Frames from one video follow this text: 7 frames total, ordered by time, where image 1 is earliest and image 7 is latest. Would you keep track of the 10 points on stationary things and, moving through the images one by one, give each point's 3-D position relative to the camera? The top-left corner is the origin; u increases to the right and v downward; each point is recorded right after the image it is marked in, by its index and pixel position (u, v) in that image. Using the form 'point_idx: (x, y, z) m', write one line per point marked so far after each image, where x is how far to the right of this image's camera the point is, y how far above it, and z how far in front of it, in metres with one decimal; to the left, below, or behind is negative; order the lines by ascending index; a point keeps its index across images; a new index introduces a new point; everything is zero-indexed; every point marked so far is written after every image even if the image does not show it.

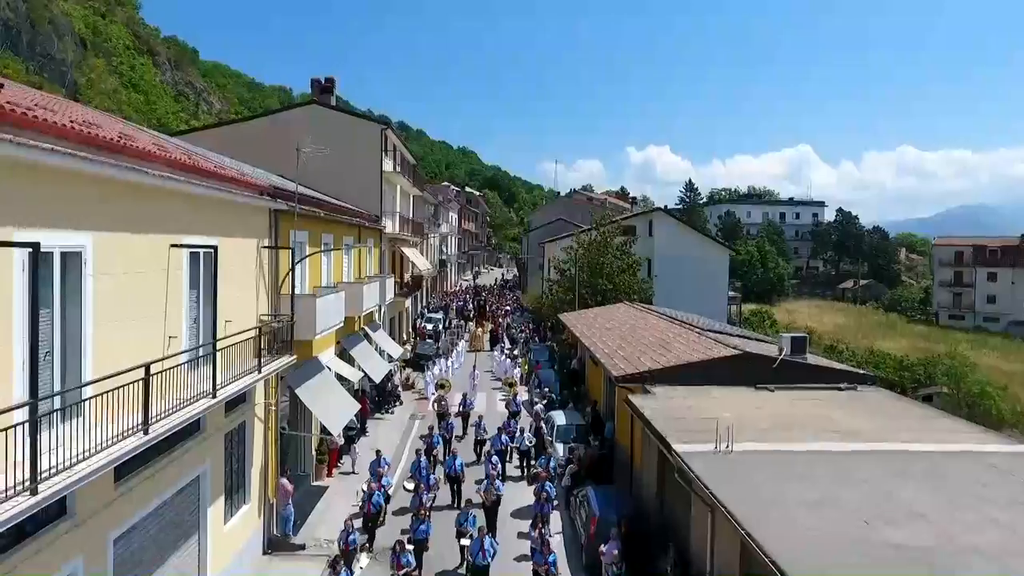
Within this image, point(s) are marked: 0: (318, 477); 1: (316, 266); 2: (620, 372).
0: (-5.9, -5.8, +18.2) m
1: (-6.0, +0.7, +18.0) m
2: (+3.1, -2.4, +17.1) m
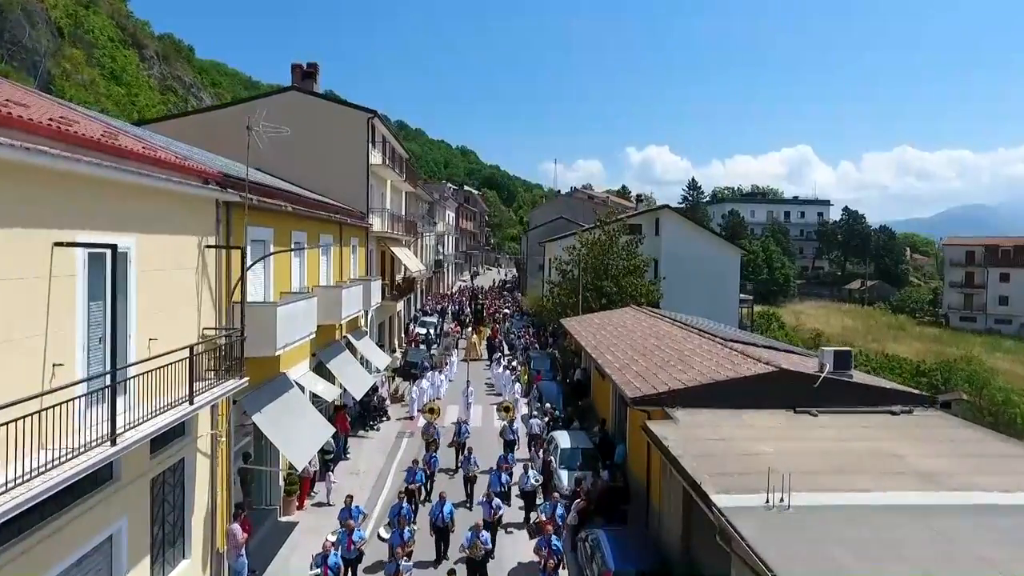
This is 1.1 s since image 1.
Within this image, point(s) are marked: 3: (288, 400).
0: (-6.0, -6.0, +15.9) m
1: (-6.1, +0.6, +15.7) m
2: (+3.0, -2.6, +14.7) m
3: (-5.7, -2.8, +14.8) m
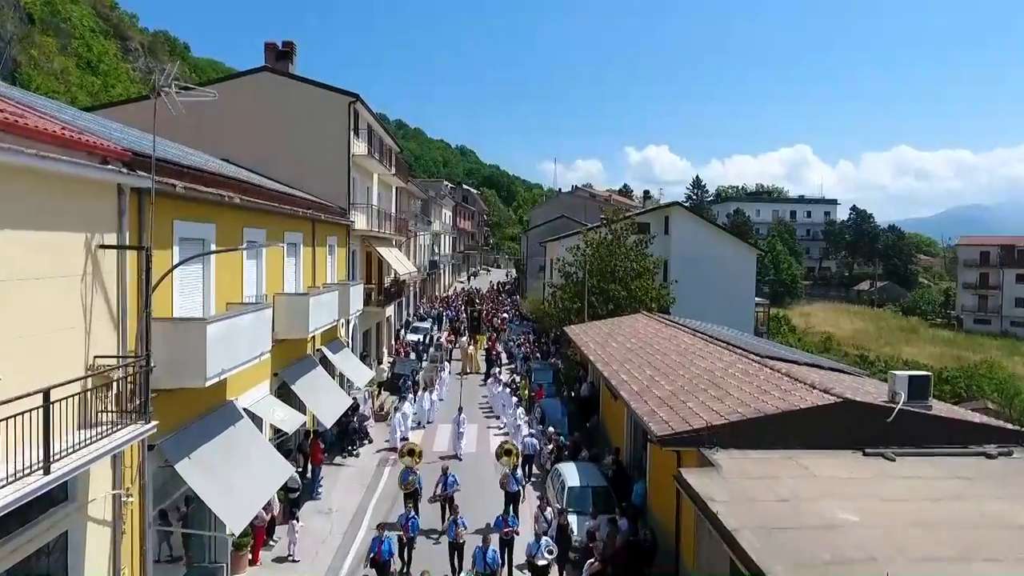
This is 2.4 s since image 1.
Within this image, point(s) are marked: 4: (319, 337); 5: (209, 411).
0: (-6.1, -6.2, +13.0) m
1: (-6.2, +0.4, +12.8) m
2: (+3.0, -2.8, +11.9) m
3: (-5.7, -3.0, +11.9) m
4: (-6.4, -1.6, +19.7) m
5: (-6.2, -2.5, +12.2) m
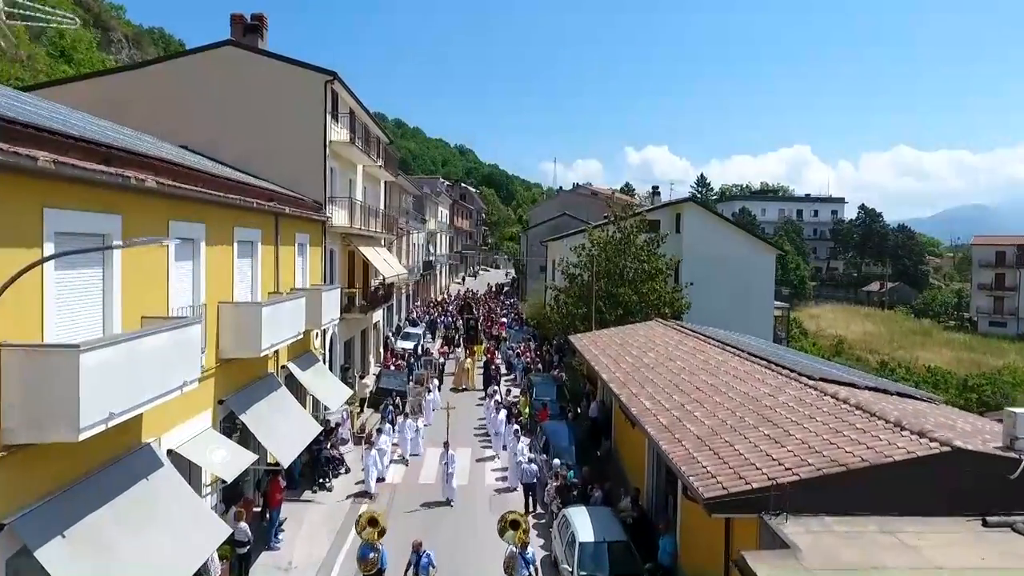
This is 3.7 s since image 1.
0: (-6.1, -6.3, +10.1) m
1: (-6.2, +0.2, +9.9) m
2: (+3.0, -3.0, +9.0) m
3: (-5.8, -3.2, +9.0) m
4: (-6.4, -1.8, +16.8) m
5: (-6.2, -2.7, +9.3) m
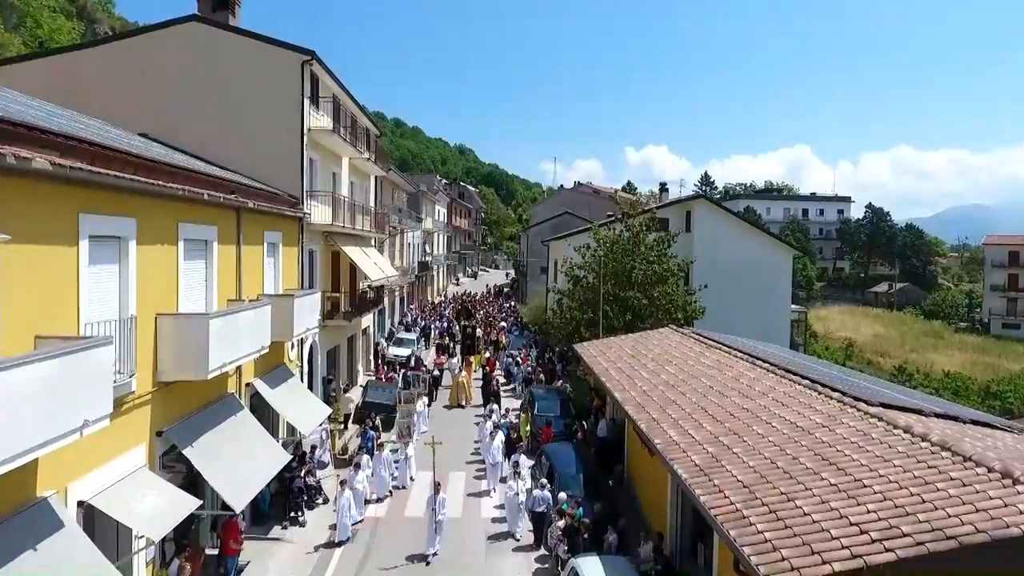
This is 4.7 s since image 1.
0: (-6.1, -6.5, +7.9) m
1: (-6.2, 0.0, +7.7) m
2: (+2.9, -3.1, +6.8) m
3: (-5.8, -3.3, +6.8) m
4: (-6.5, -2.0, +14.6) m
5: (-6.2, -2.8, +7.1) m
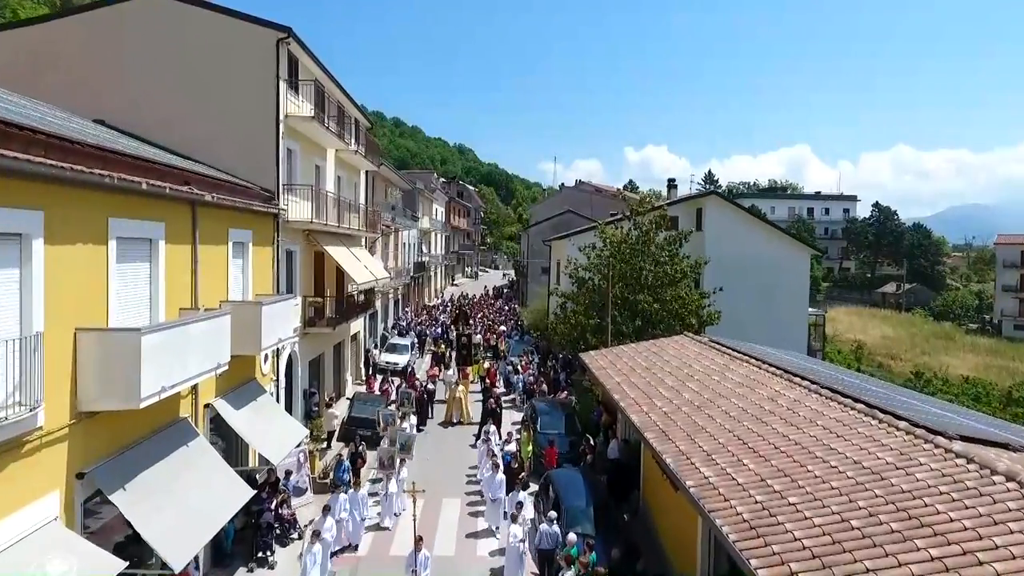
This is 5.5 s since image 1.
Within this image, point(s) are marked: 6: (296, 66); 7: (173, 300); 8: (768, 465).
0: (-6.1, -6.6, +6.0) m
1: (-6.2, -0.1, +5.8) m
2: (+3.0, -3.2, +4.8) m
3: (-5.8, -3.5, +4.9) m
4: (-6.5, -2.1, +12.6) m
5: (-6.2, -3.0, +5.1) m
6: (-6.8, +7.0, +19.0) m
7: (-6.5, -0.2, +11.4) m
8: (+3.9, -2.7, +9.1) m
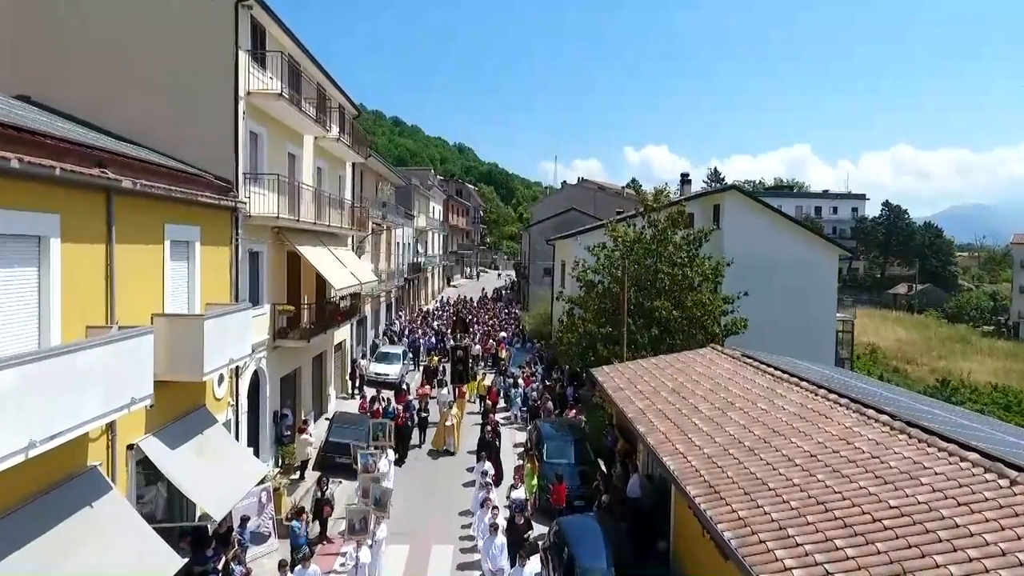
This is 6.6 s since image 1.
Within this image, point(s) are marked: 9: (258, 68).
0: (-6.1, -6.8, +3.4) m
1: (-6.2, -0.3, +3.2) m
2: (+3.0, -3.4, +2.3) m
3: (-5.7, -3.6, +2.3) m
4: (-6.4, -2.3, +10.1) m
5: (-6.2, -3.1, +2.5) m
6: (-6.8, +6.9, +16.4) m
7: (-6.4, -0.4, +8.8) m
8: (+4.0, -2.9, +6.5) m
9: (-6.8, +5.9, +16.1) m
